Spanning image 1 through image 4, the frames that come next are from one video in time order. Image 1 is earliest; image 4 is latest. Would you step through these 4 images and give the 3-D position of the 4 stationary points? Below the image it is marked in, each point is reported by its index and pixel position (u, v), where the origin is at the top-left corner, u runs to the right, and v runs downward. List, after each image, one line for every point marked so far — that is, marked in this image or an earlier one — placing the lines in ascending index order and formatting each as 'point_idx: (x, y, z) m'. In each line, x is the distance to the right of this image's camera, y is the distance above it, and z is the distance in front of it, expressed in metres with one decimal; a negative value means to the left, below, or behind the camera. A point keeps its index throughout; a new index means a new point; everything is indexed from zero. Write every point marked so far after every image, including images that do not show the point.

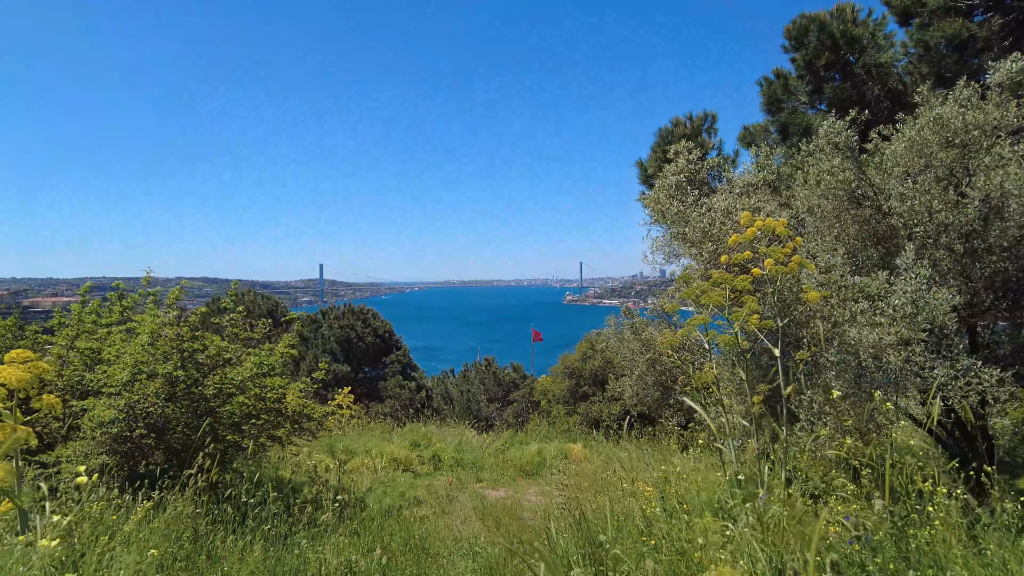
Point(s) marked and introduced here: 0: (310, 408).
0: (-2.3, -1.4, +5.5) m
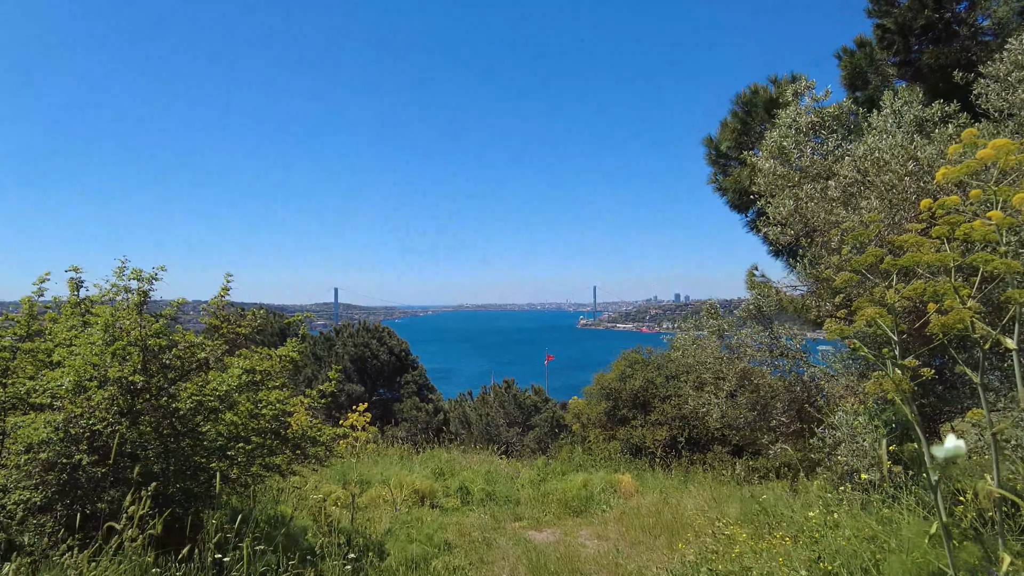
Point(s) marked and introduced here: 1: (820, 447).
0: (-1.8, -1.3, +4.4) m
1: (+2.6, -1.3, +4.1) m
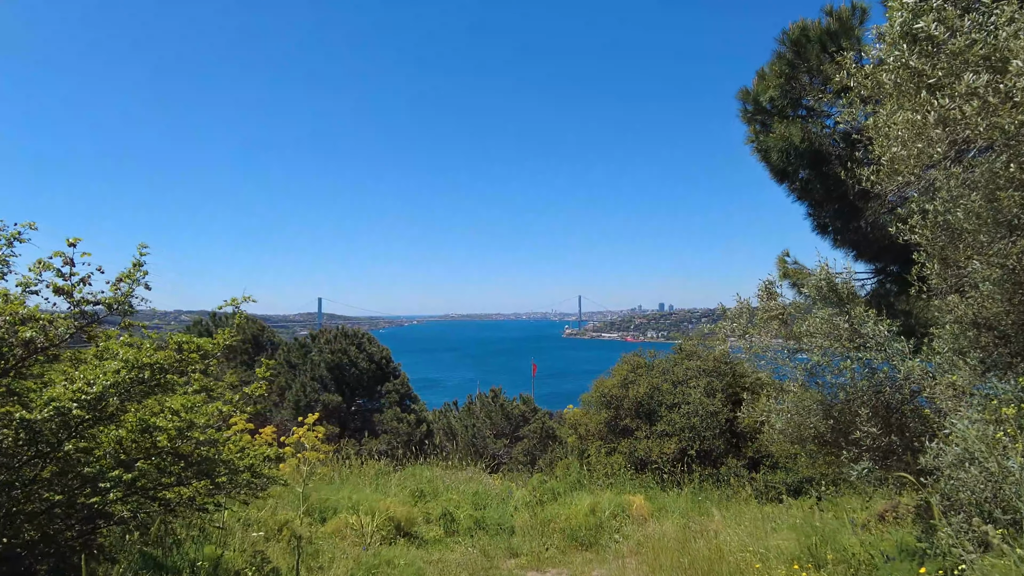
0: (-1.8, -1.1, +3.3) m
1: (+2.6, -1.1, +3.1) m
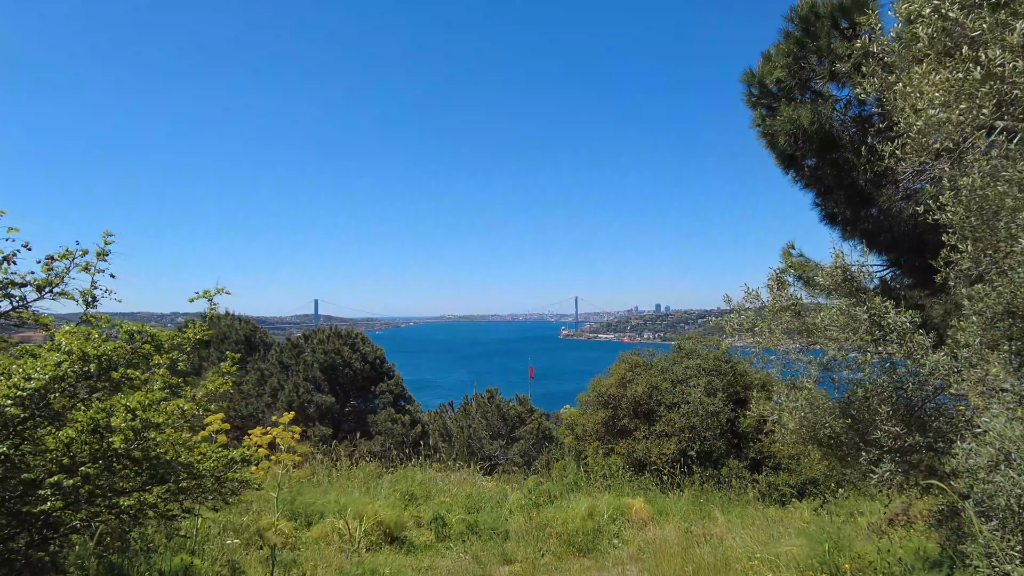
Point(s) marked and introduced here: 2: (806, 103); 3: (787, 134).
0: (-1.8, -1.0, +3.0) m
1: (+2.5, -1.0, +2.9) m
2: (+2.6, +1.6, +4.3) m
3: (+2.5, +1.4, +4.4) m
